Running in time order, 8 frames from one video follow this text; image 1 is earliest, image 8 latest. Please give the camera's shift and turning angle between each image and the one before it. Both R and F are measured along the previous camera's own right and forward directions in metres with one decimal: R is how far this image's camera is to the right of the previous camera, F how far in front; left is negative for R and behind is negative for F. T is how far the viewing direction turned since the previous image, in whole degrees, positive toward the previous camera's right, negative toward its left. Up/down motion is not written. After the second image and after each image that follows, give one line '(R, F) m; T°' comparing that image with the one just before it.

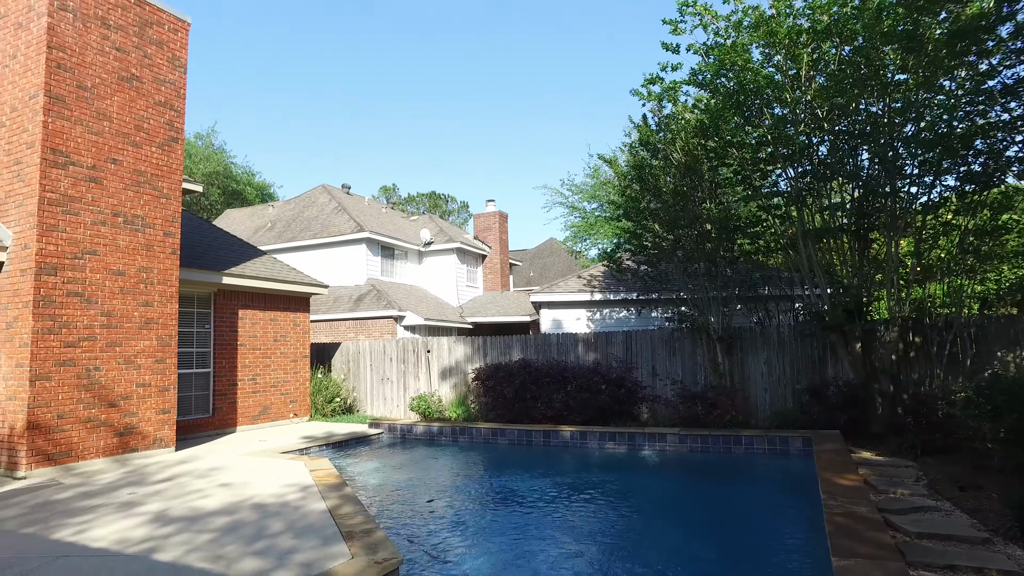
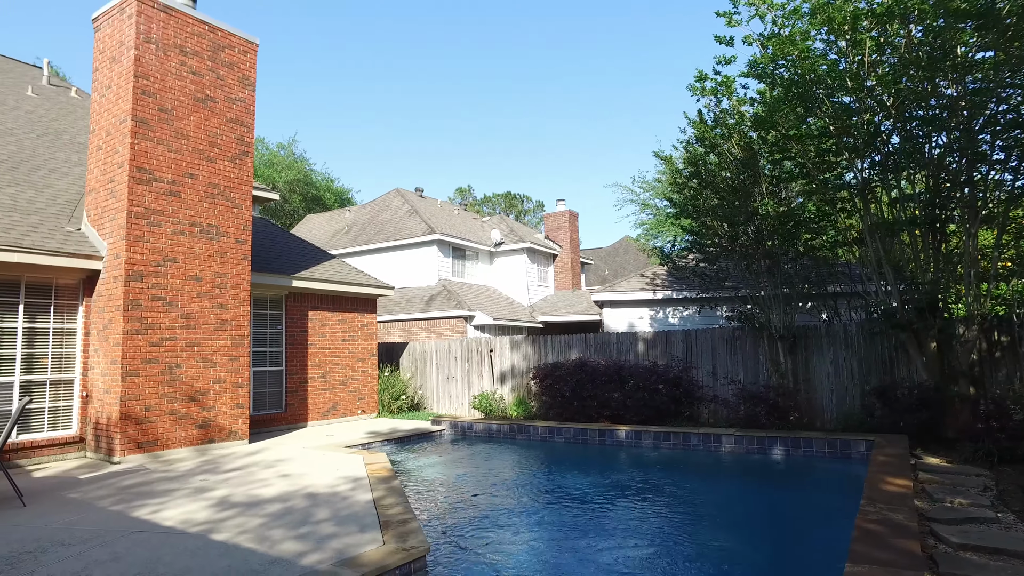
(+0.5, -0.1) m; -8°
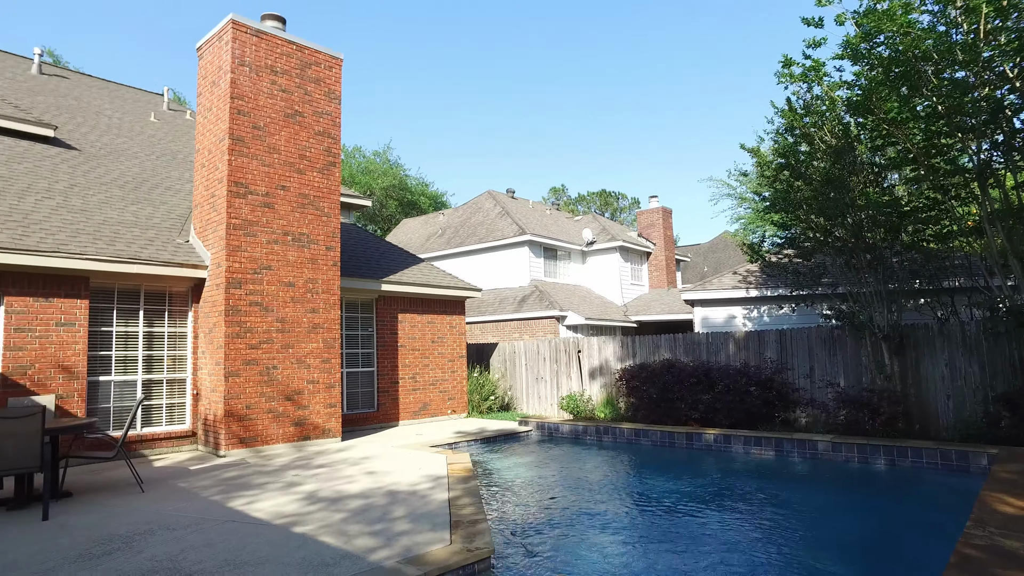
(+0.3, +0.1) m; -9°
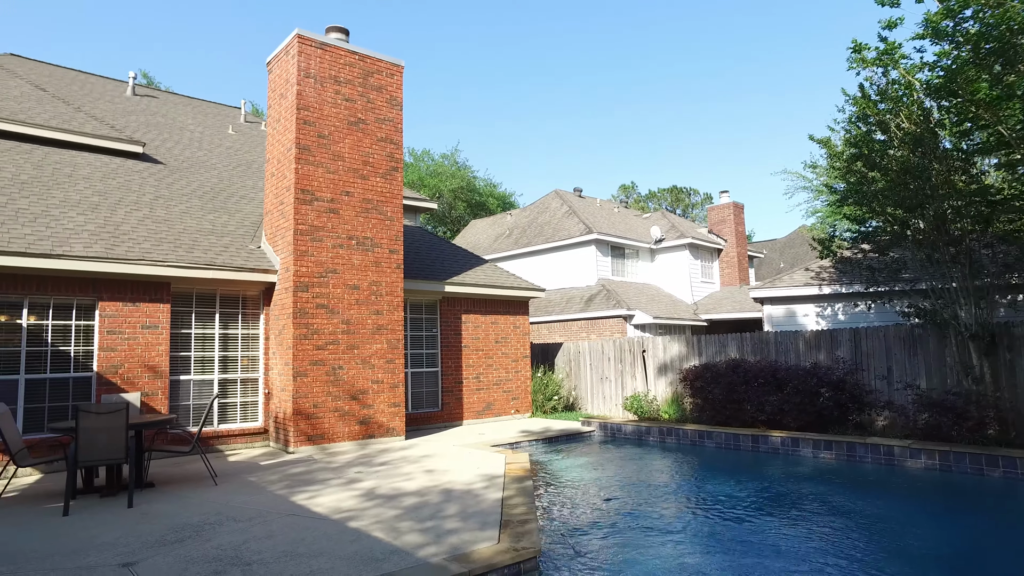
(+0.3, 0.0) m; -6°
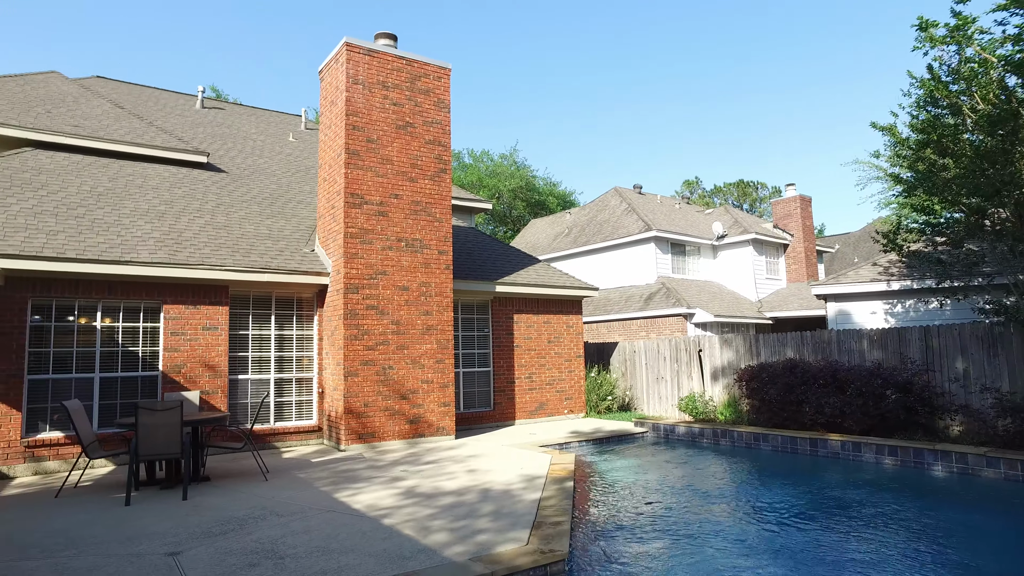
(+0.3, +0.1) m; -6°
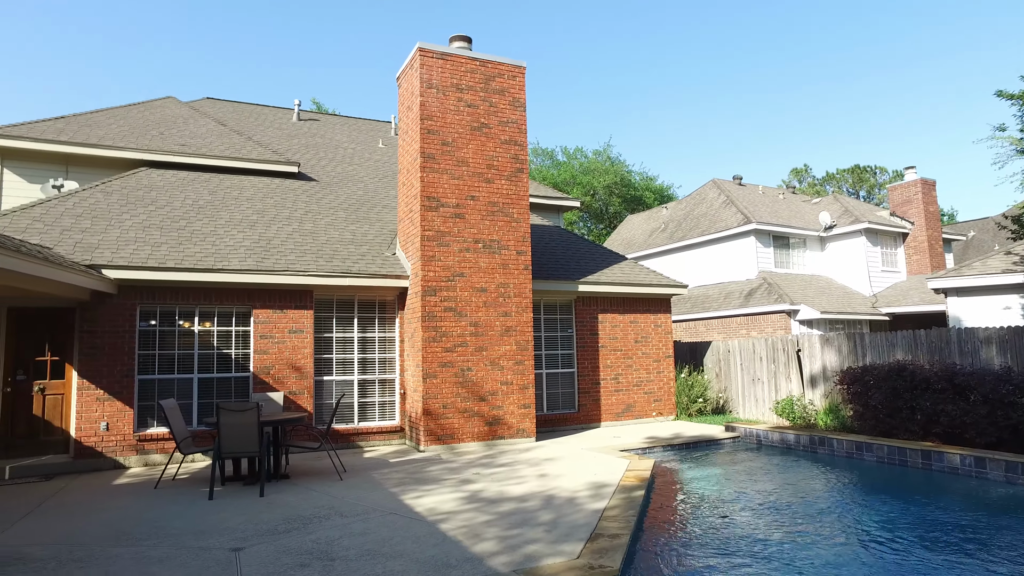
(+0.5, +0.2) m; -9°
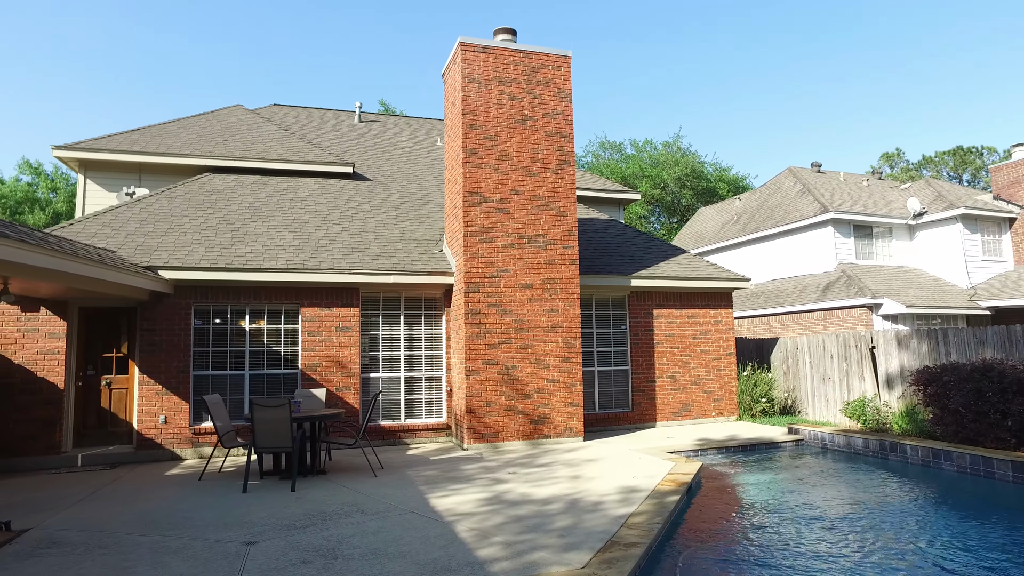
(+0.6, +0.2) m; -7°
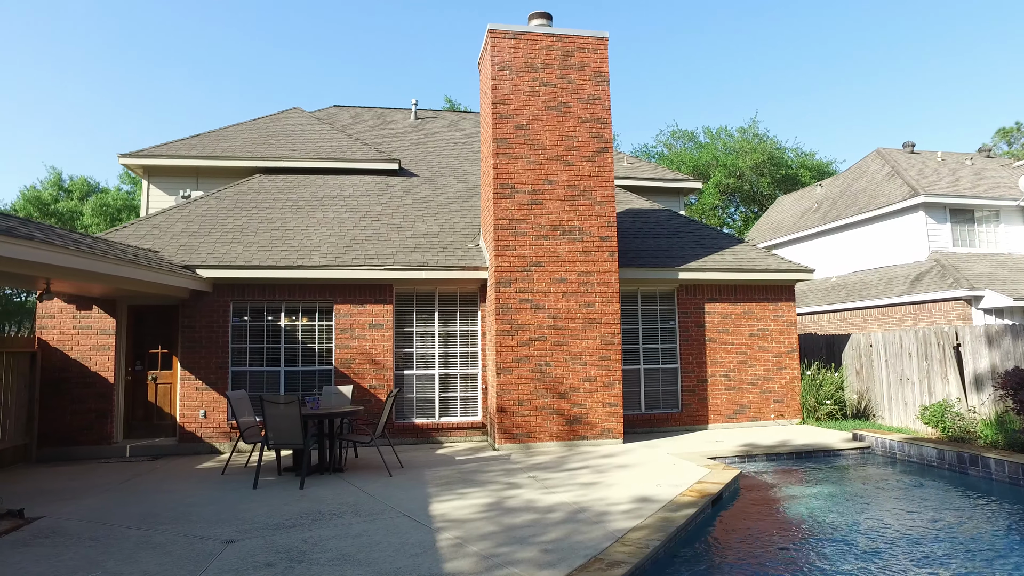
(+0.9, +0.5) m; -8°
